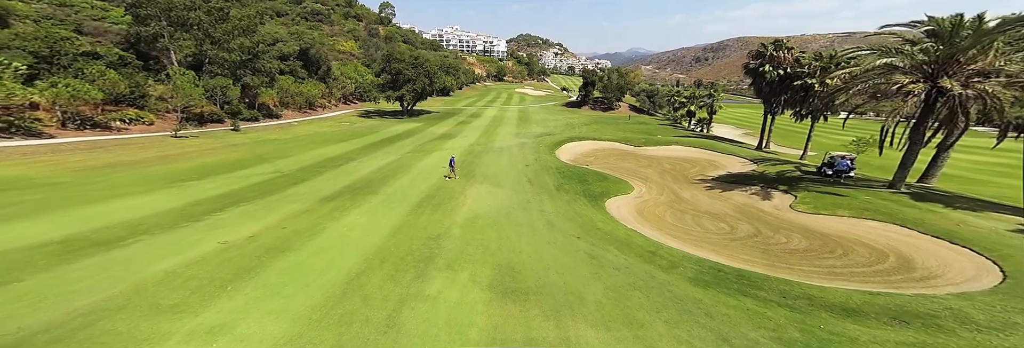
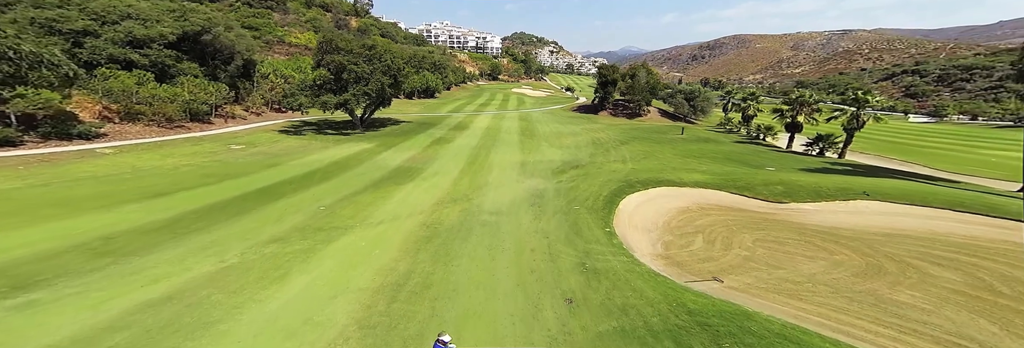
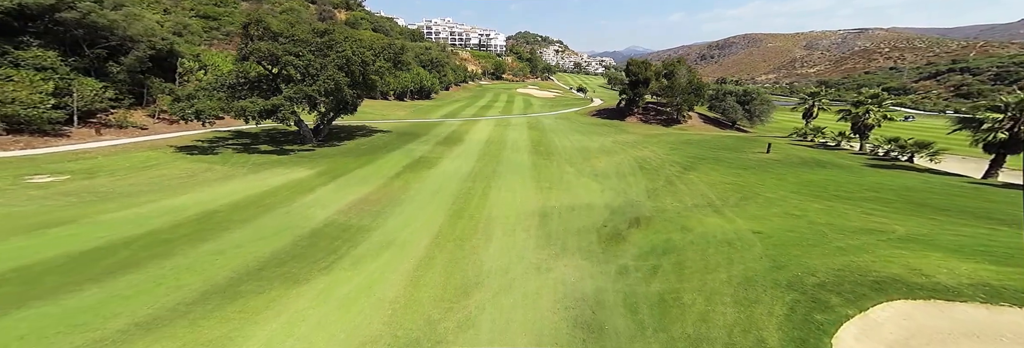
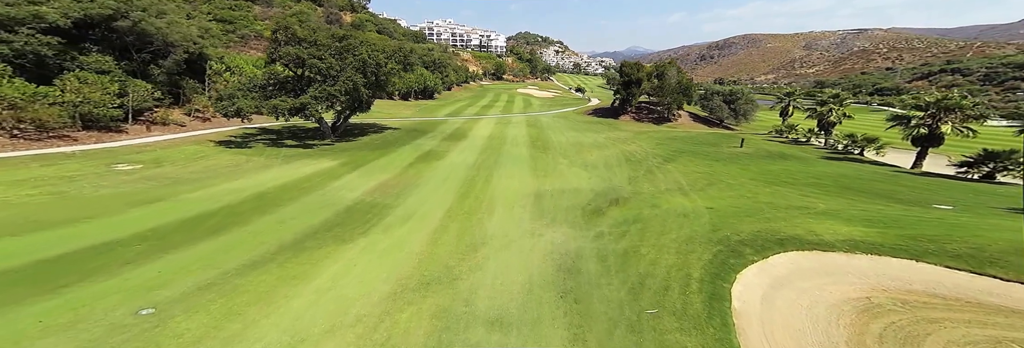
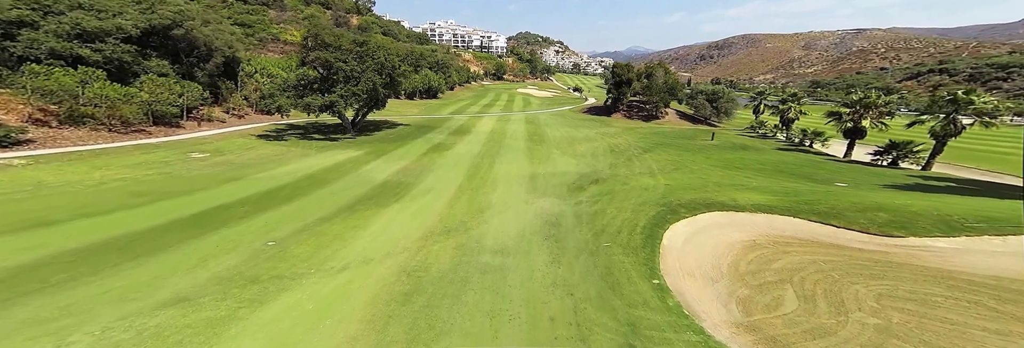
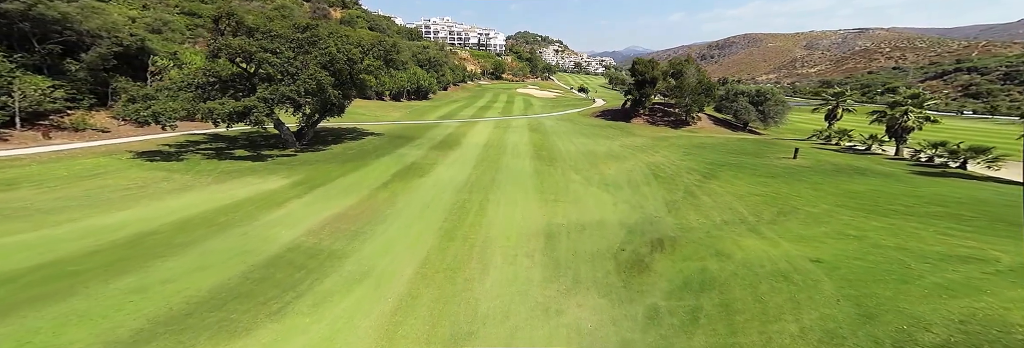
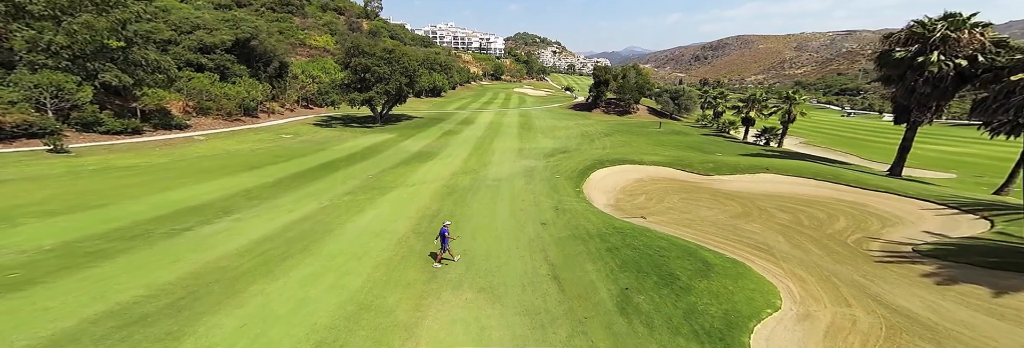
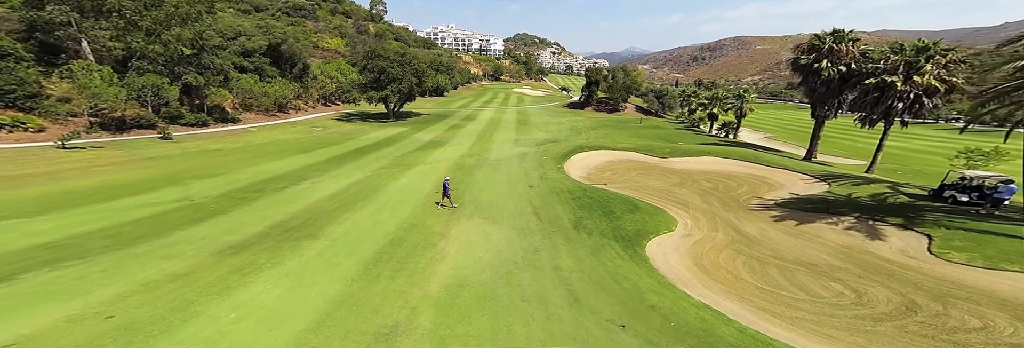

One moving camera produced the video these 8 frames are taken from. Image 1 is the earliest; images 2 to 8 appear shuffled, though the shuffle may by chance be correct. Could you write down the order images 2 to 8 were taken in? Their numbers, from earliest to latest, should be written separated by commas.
8, 7, 2, 5, 4, 3, 6
